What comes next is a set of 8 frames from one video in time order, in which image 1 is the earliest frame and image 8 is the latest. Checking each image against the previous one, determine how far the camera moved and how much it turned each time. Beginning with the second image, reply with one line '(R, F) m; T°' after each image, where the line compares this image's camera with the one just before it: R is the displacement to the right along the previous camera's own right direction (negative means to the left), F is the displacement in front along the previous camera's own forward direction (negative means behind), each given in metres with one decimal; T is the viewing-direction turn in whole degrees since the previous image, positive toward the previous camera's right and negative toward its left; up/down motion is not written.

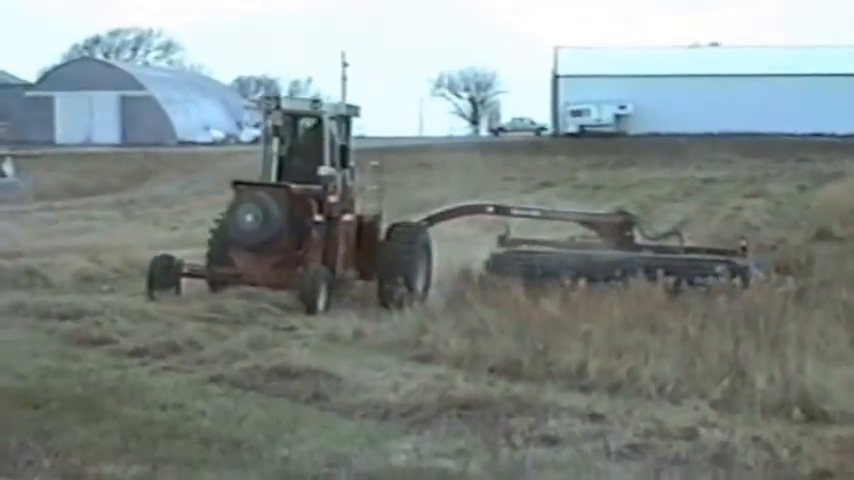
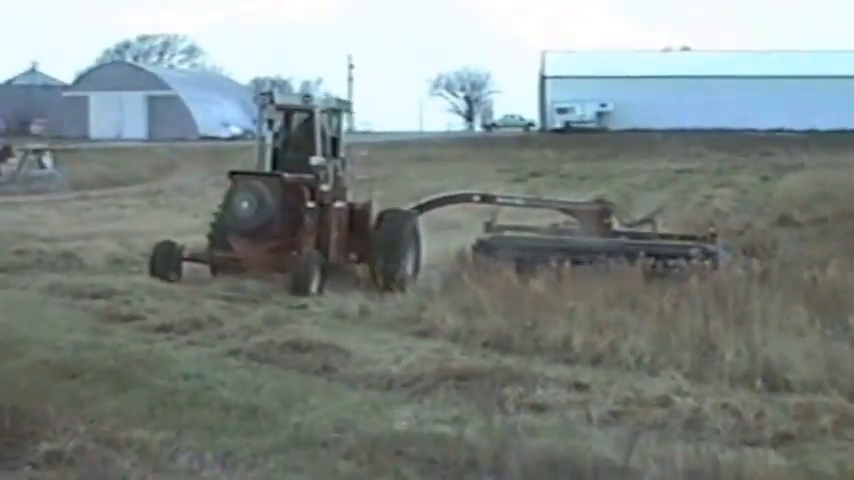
(0.0, -0.9) m; 0°
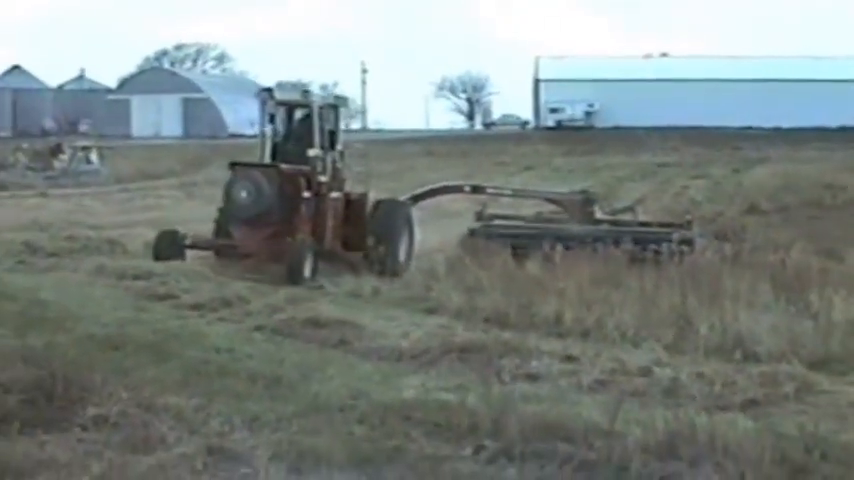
(+0.1, -1.1) m; -1°
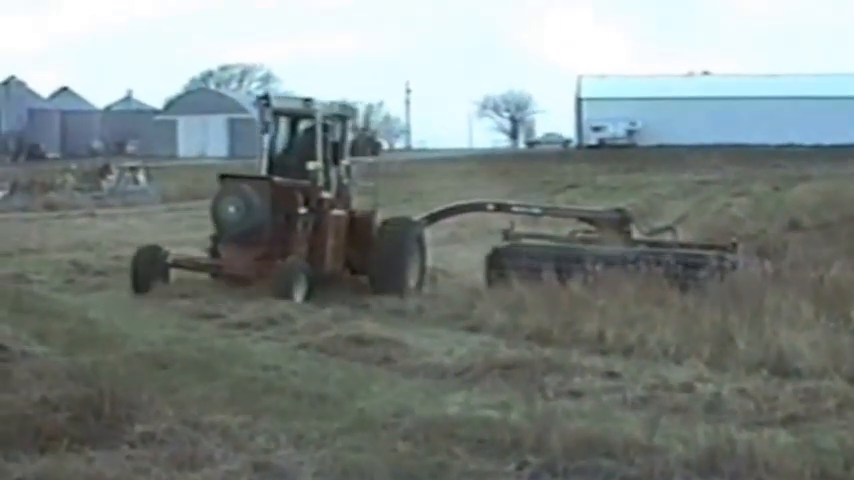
(0.0, -0.1) m; -2°
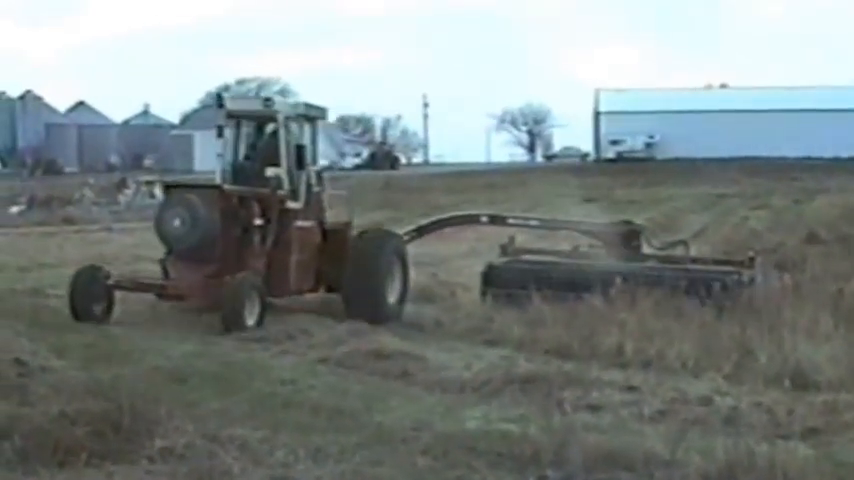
(0.0, 0.0) m; -1°
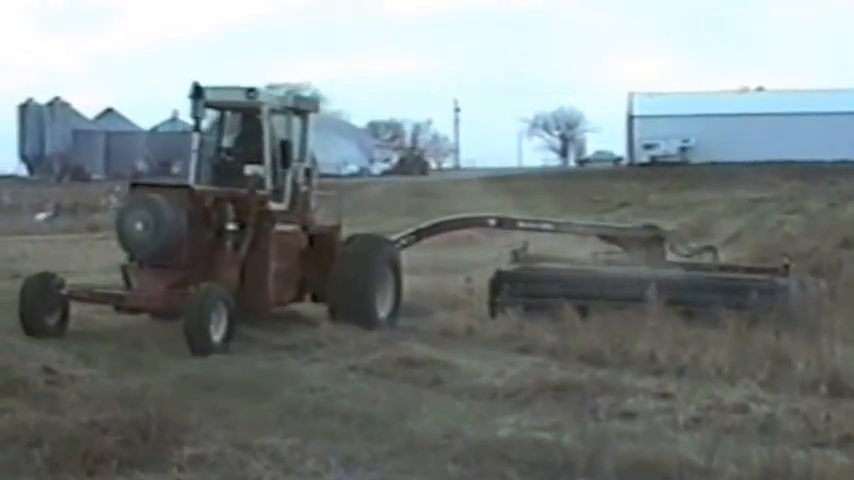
(0.0, +0.1) m; -1°
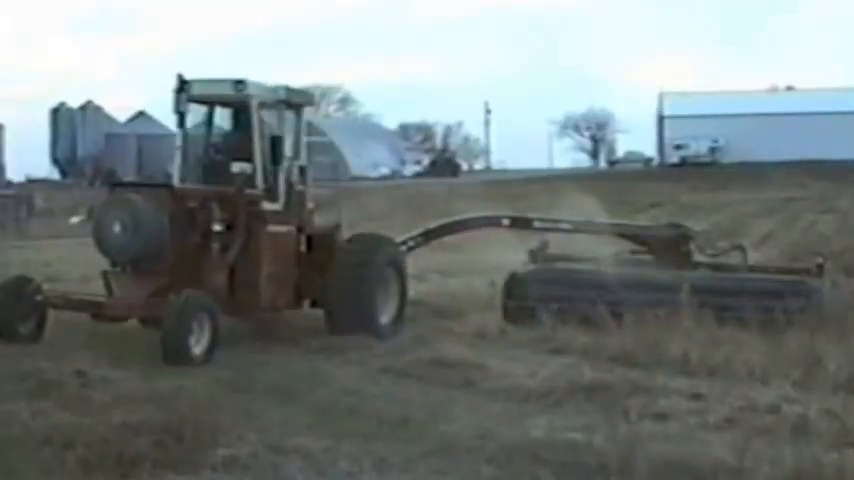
(0.0, 0.0) m; -1°
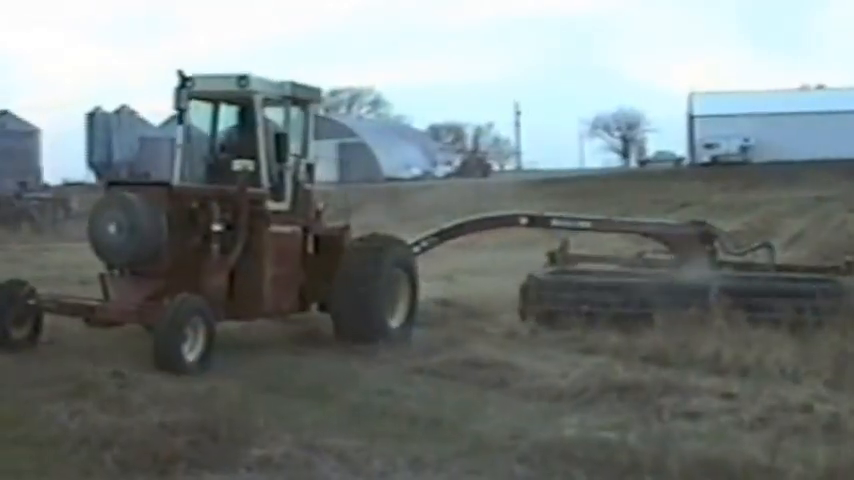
(0.0, -0.1) m; -1°
